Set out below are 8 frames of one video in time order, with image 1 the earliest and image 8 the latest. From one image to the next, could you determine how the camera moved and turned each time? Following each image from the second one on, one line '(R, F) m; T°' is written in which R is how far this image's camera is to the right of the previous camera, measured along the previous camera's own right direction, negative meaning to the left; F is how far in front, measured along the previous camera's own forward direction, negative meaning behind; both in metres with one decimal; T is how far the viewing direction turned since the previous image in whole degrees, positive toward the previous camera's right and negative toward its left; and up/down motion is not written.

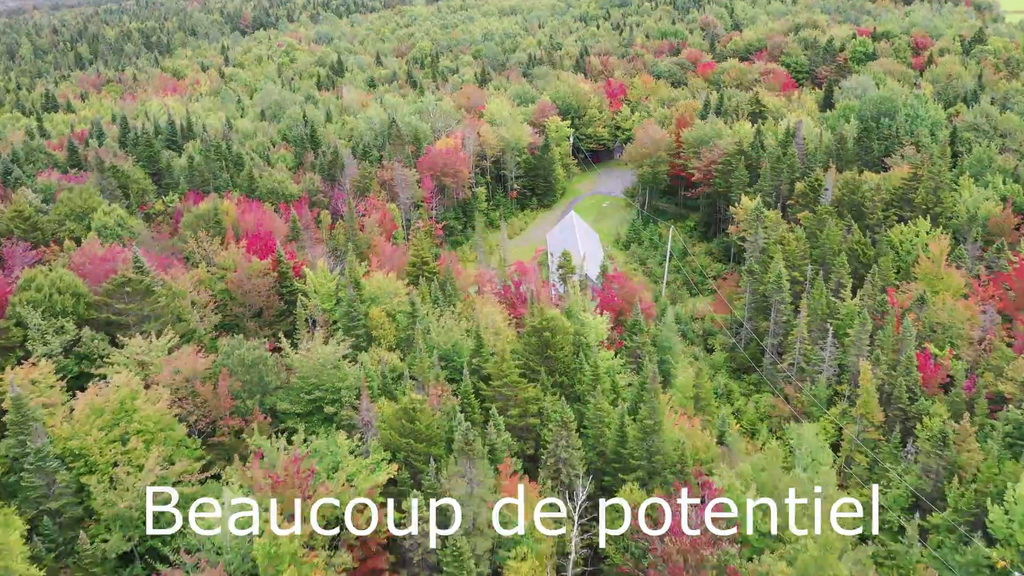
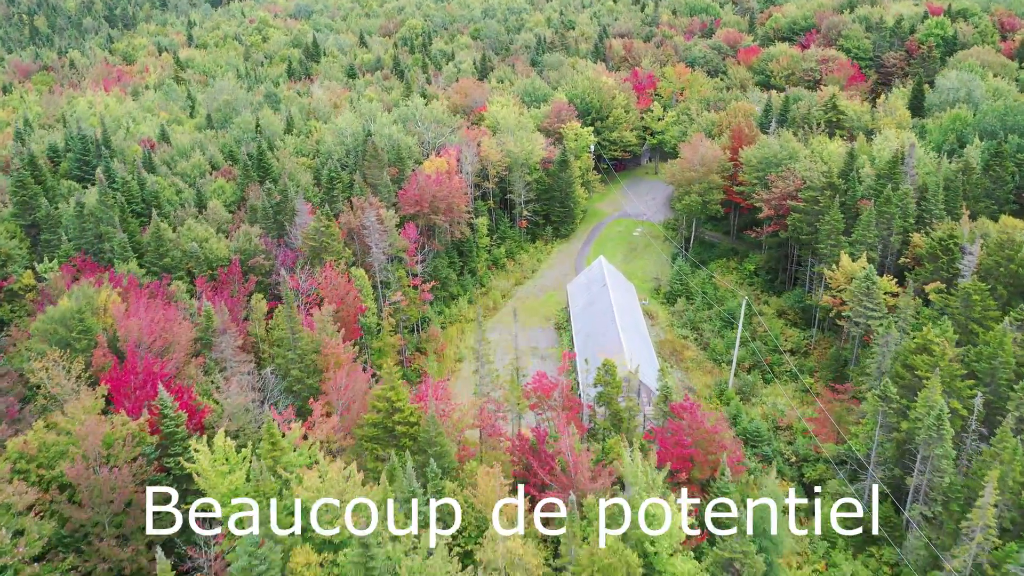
(-0.9, +19.1) m; 0°
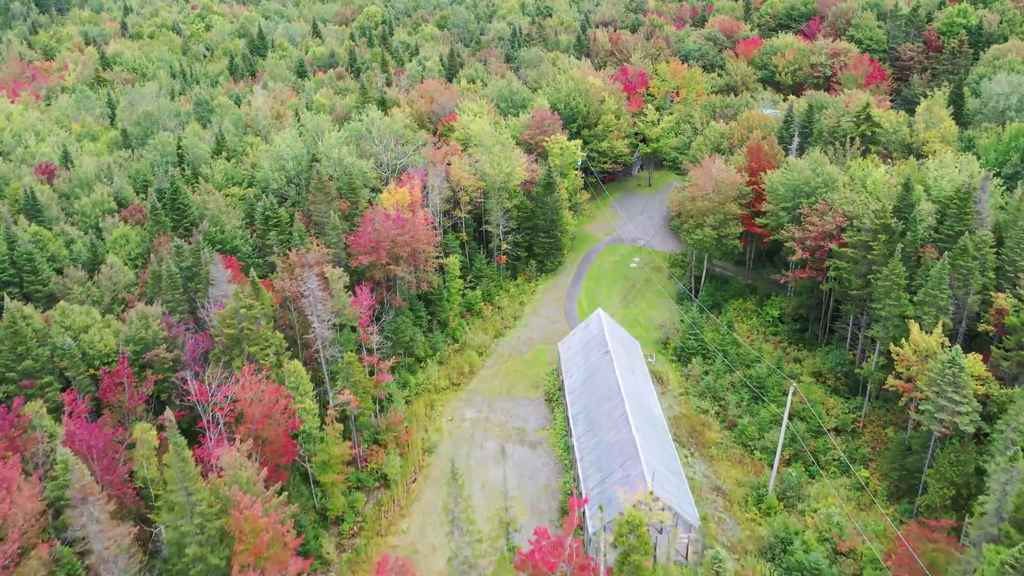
(-0.4, +11.6) m; +2°
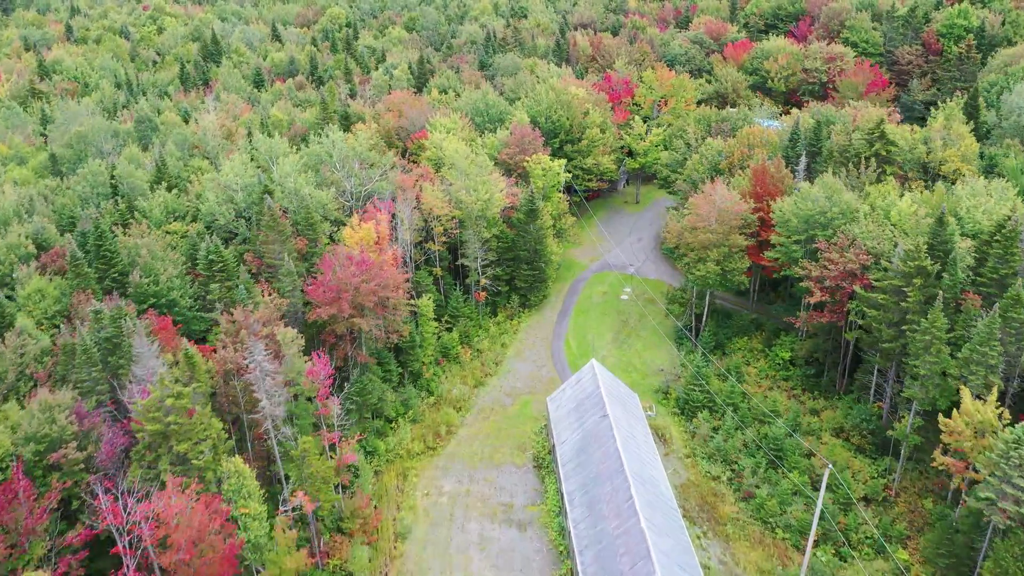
(-0.4, +6.3) m; +2°
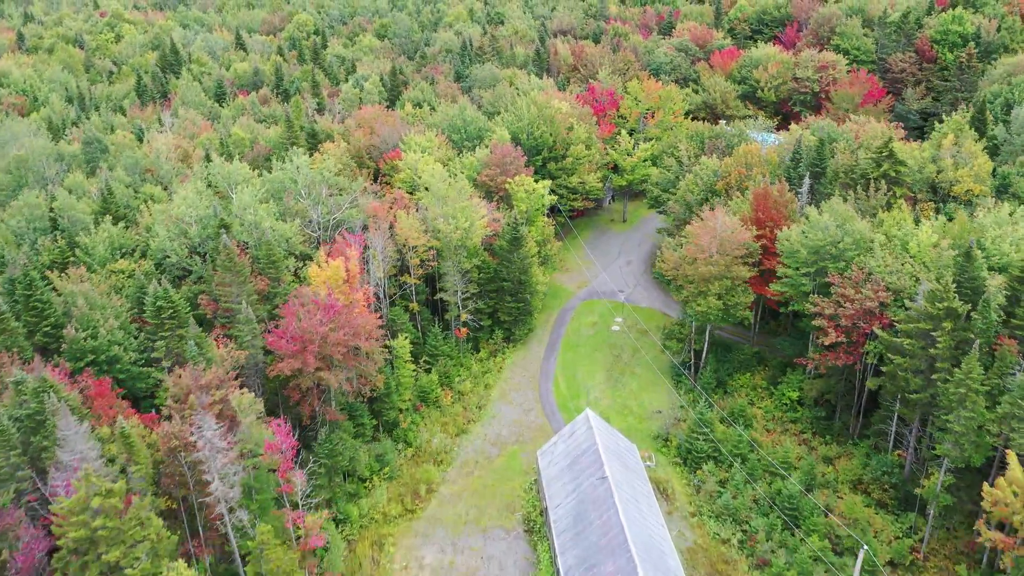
(-0.4, +4.4) m; +2°
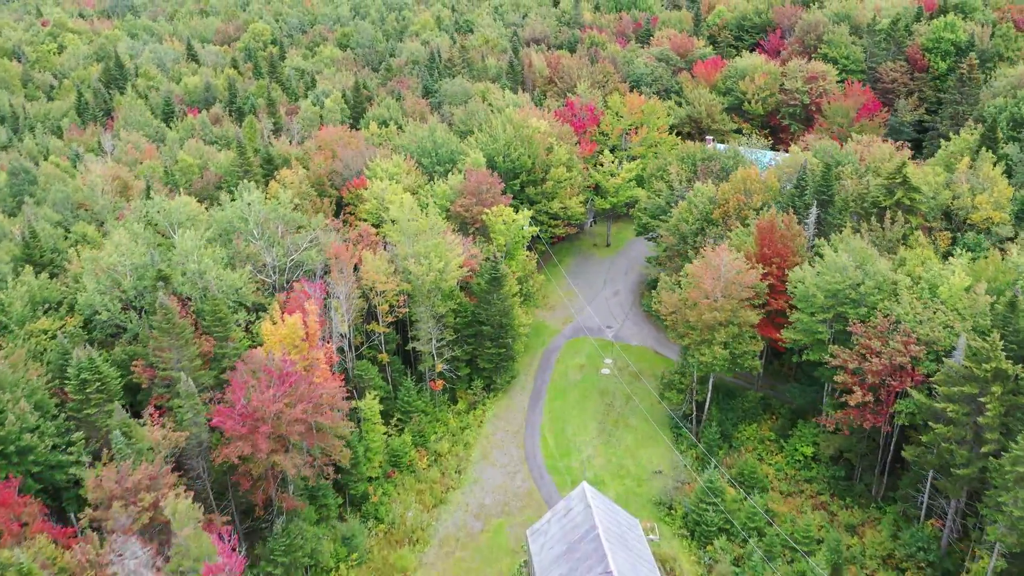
(-0.6, +5.3) m; +2°
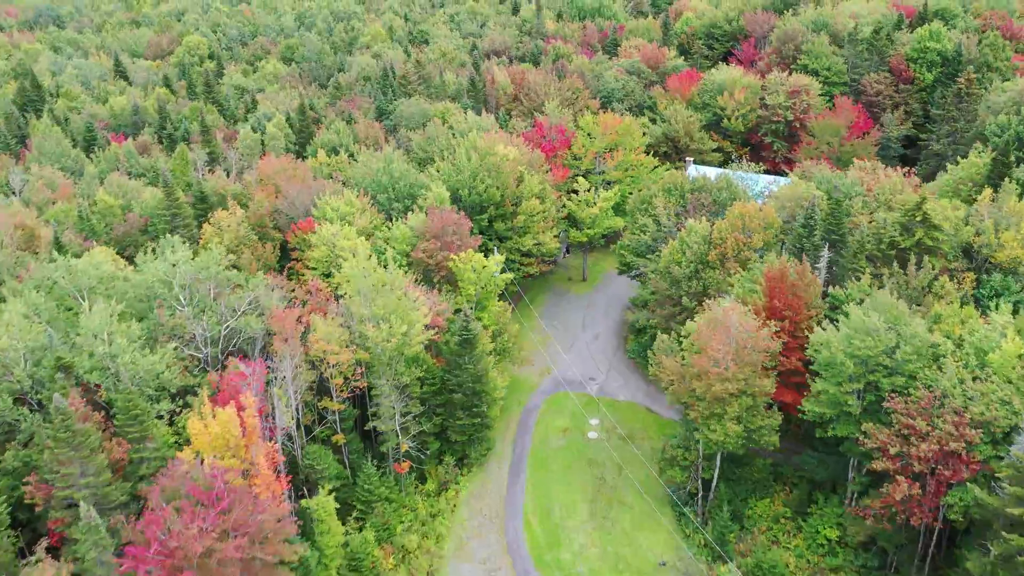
(-0.8, +6.3) m; +3°
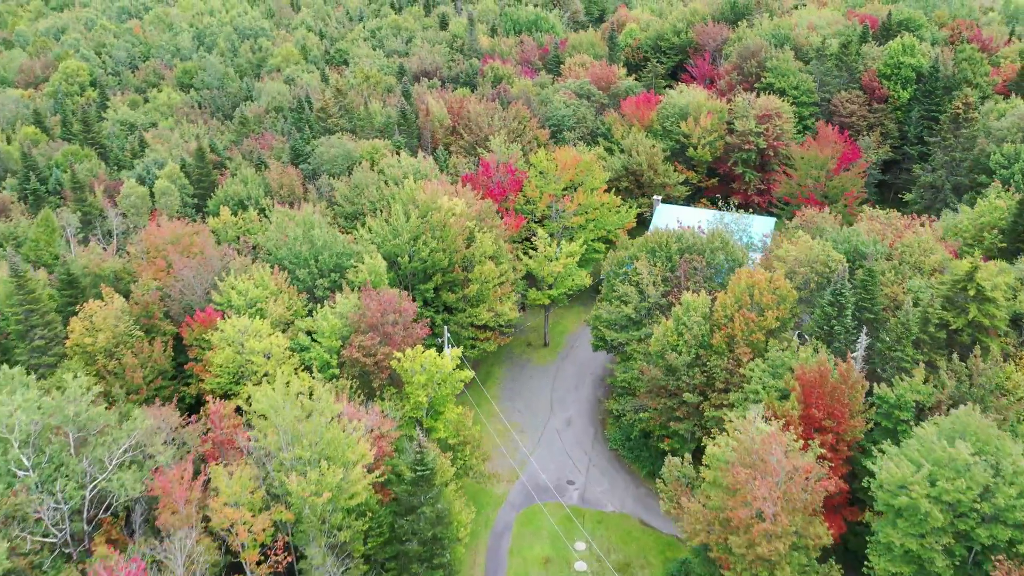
(-1.3, +9.4) m; +5°
